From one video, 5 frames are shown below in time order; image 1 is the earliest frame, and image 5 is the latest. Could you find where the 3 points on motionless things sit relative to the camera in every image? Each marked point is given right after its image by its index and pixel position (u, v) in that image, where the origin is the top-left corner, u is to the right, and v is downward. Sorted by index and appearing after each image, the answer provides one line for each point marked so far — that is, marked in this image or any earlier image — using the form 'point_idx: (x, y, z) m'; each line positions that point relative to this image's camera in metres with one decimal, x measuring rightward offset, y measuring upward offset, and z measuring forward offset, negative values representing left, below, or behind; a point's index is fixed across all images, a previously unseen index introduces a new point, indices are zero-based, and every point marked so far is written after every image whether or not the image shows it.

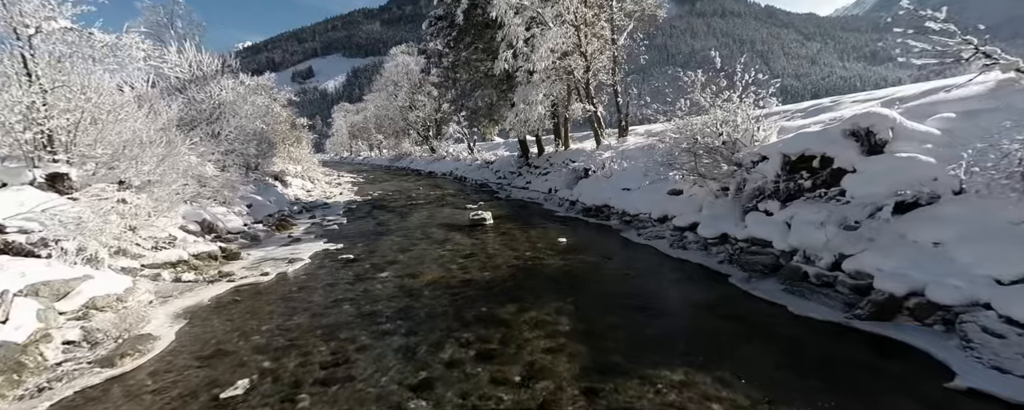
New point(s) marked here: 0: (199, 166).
0: (-10.5, +1.3, +16.2) m
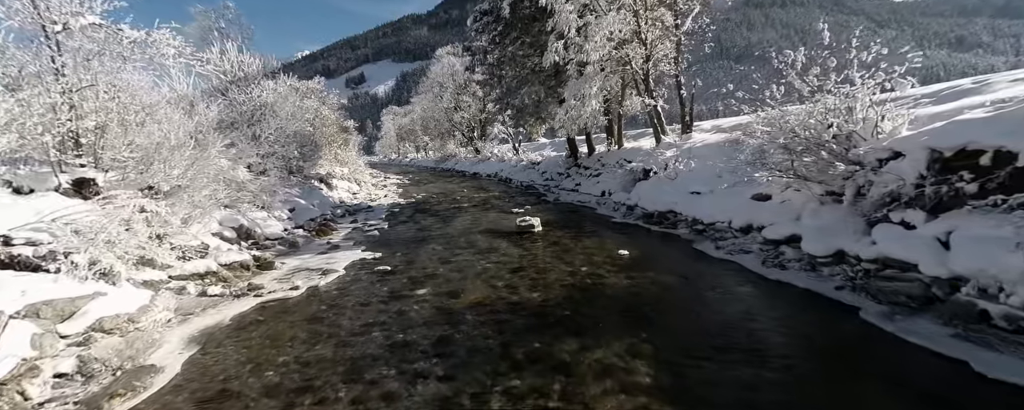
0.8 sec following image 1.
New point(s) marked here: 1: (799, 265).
0: (-8.9, +1.1, +15.5) m
1: (+5.5, -1.1, +9.3) m
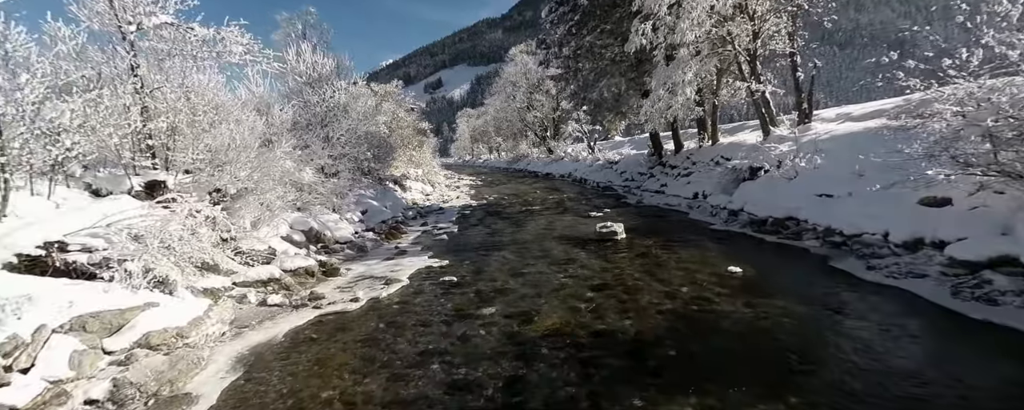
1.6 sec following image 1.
0: (-6.5, +1.0, +15.1) m
1: (+6.7, -1.2, +6.8) m
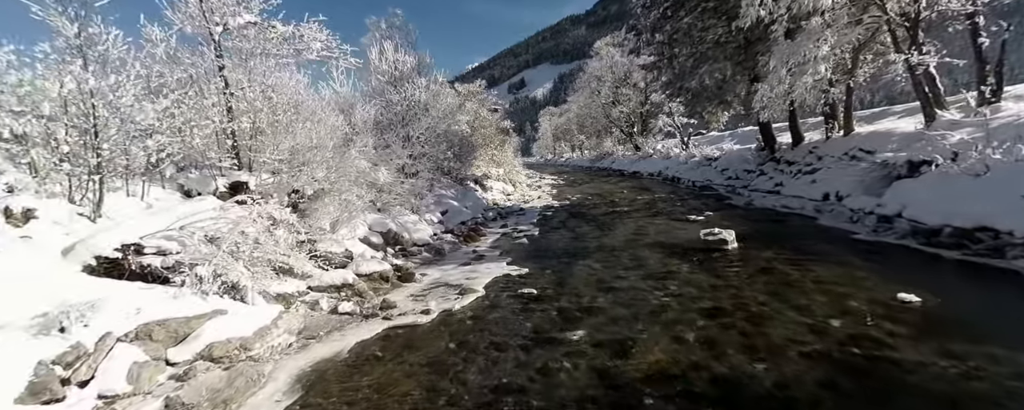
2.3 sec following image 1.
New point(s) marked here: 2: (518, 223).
0: (-4.0, +1.0, +14.7) m
1: (+7.7, -1.3, +4.4) m
2: (+0.3, -0.7, +19.3) m
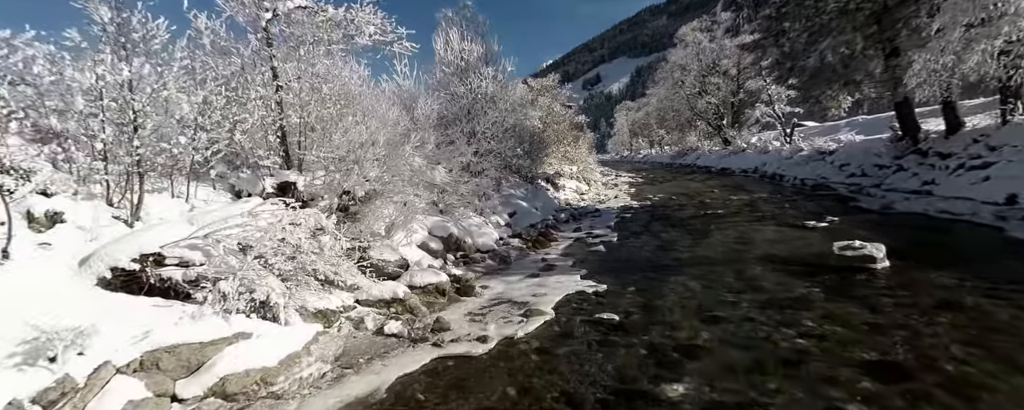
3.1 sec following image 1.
0: (-1.9, +1.0, +13.4) m
1: (+8.1, -1.4, +1.5) m
2: (+2.9, -0.8, +17.3) m
